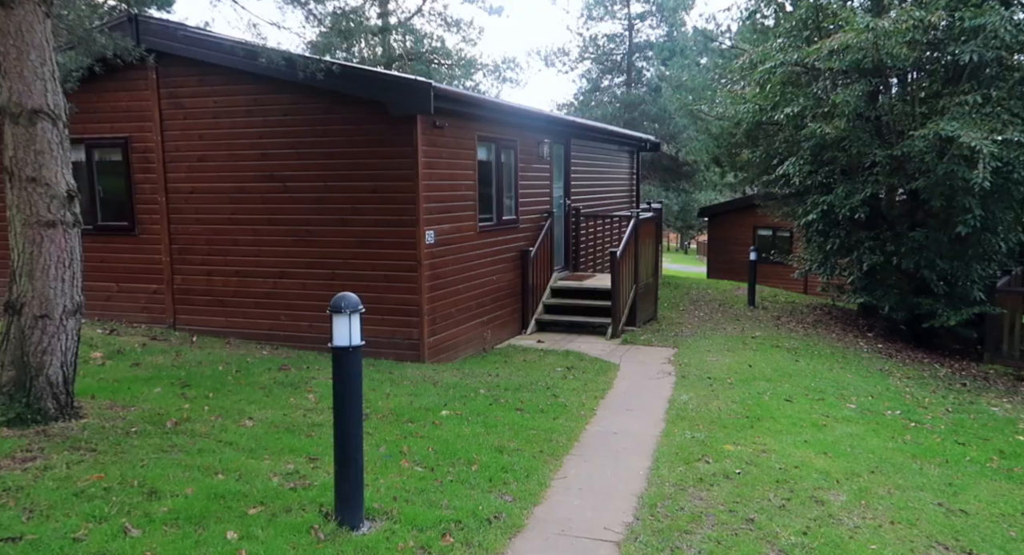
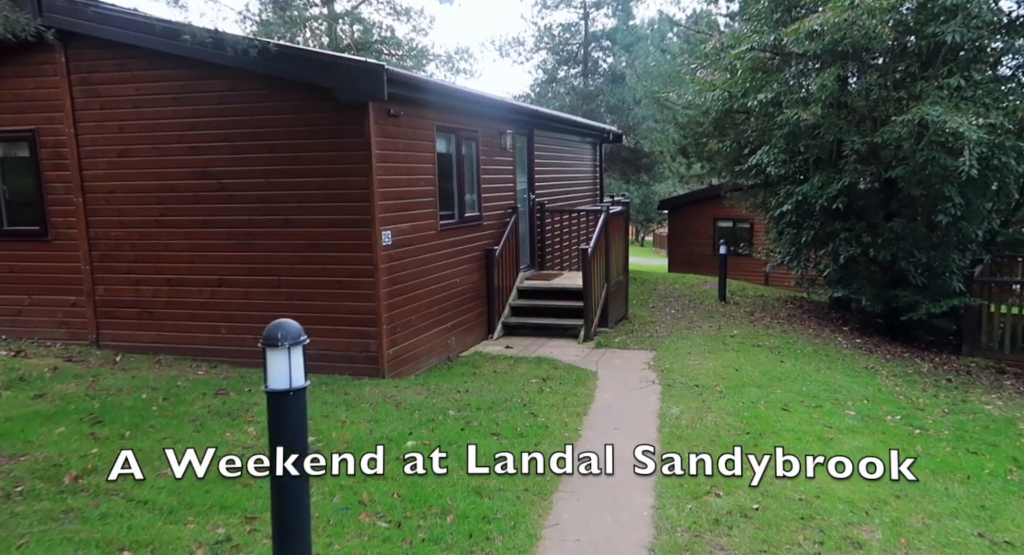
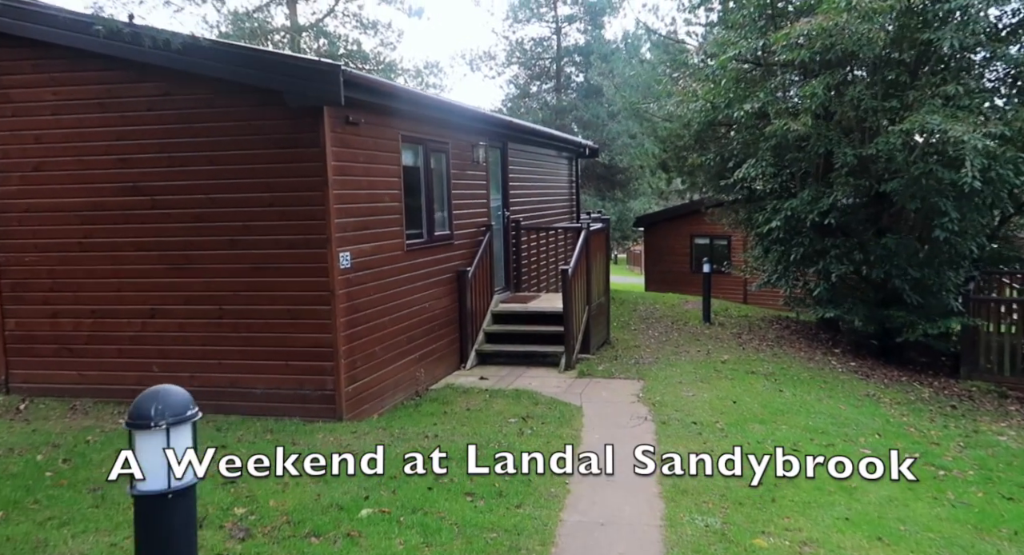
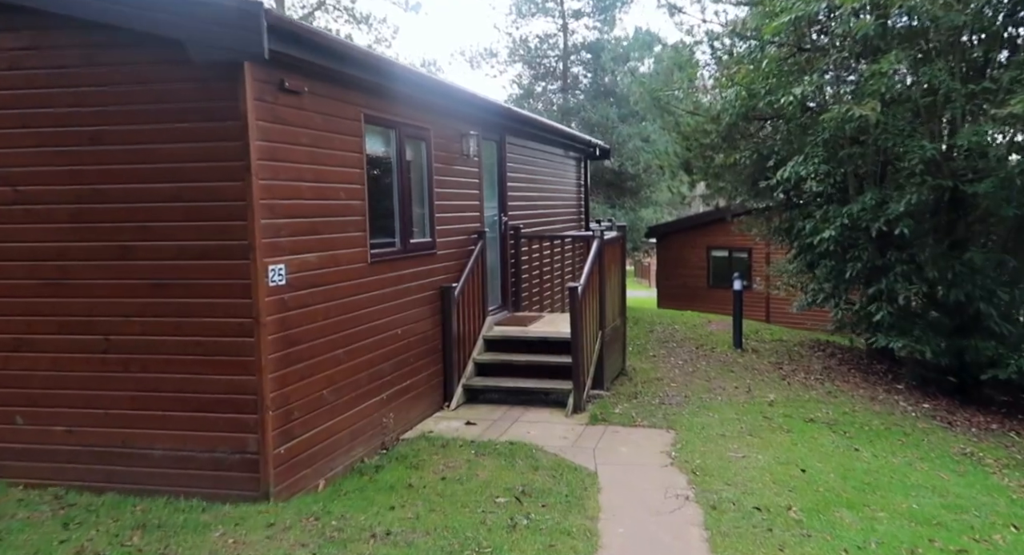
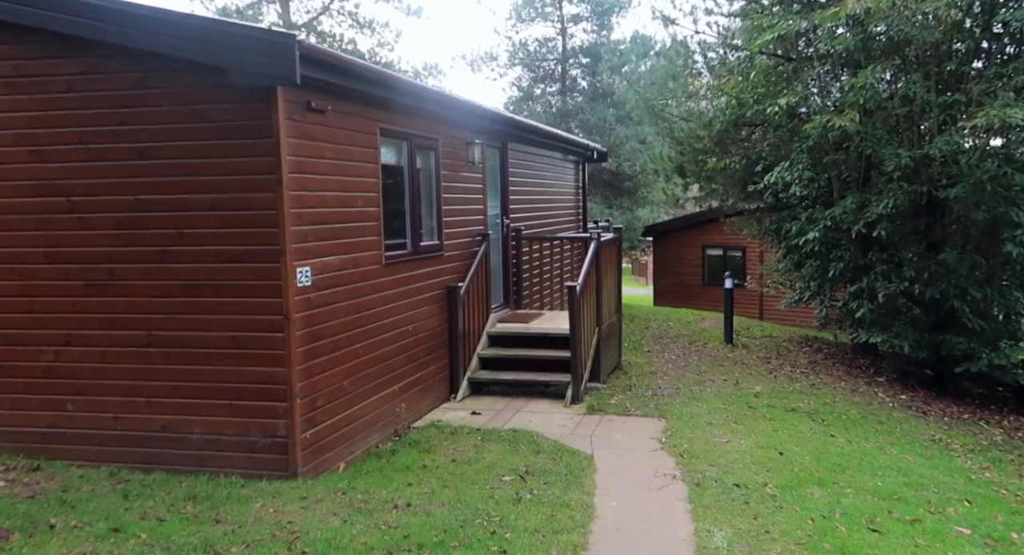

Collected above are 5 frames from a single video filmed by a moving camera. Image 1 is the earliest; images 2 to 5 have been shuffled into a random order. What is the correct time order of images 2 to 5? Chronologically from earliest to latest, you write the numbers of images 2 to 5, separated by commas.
2, 3, 5, 4
